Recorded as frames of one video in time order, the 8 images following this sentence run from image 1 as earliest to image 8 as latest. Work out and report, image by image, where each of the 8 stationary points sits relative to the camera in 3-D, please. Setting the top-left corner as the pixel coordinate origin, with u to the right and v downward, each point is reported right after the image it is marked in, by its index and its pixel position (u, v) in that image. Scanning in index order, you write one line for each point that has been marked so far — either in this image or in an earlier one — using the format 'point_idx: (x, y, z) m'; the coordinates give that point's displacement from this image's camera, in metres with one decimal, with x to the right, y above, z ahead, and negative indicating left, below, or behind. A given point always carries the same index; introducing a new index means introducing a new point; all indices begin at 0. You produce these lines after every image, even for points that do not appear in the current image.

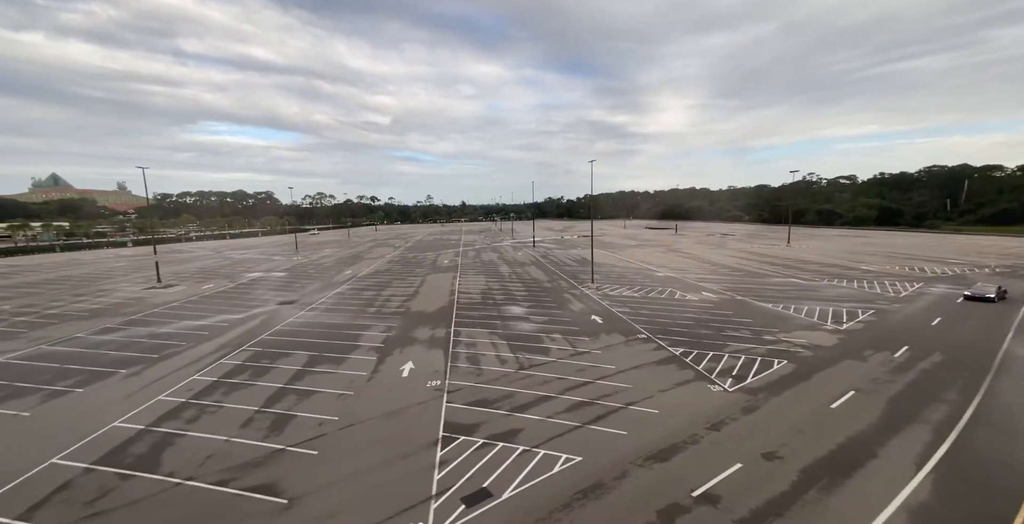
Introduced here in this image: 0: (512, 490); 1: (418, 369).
0: (0.0, -4.6, +7.2) m
1: (-3.5, -4.1, +13.9) m
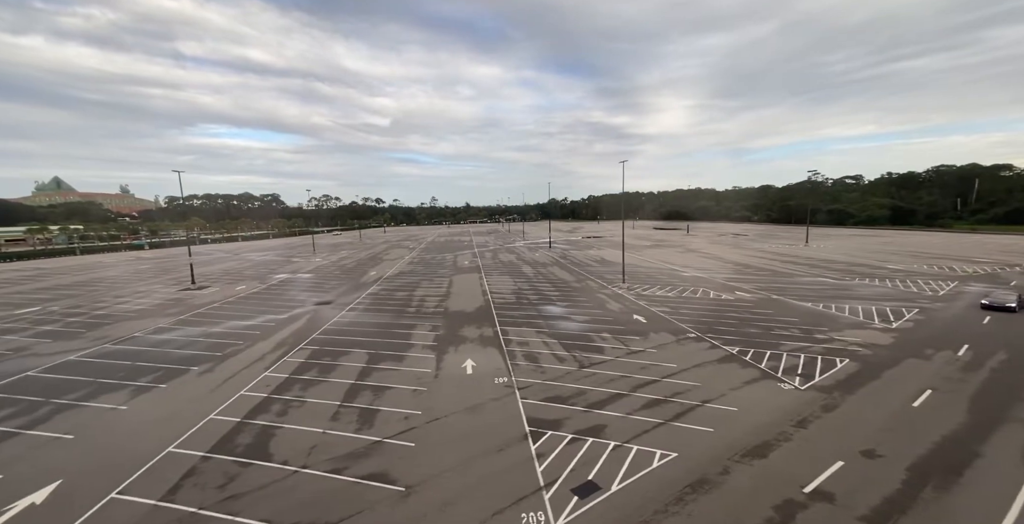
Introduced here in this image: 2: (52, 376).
0: (+2.1, -4.5, +7.3) m
1: (-1.2, -4.1, +14.1) m
2: (-16.6, -4.1, +13.2) m
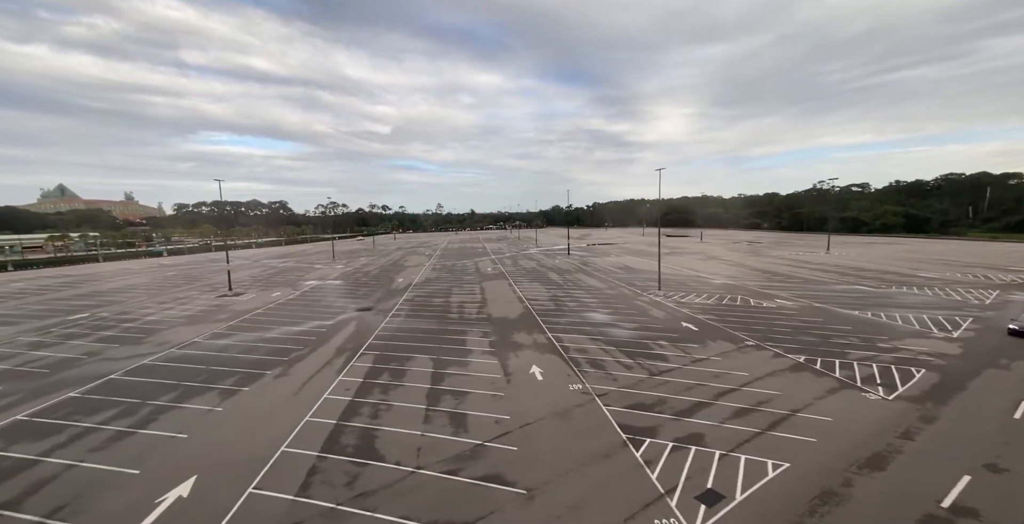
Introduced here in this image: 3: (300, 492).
0: (+4.6, -4.6, +7.2) m
1: (+1.5, -4.3, +14.1) m
2: (-14.0, -4.4, +13.6) m
3: (-4.4, -4.7, +7.5) m
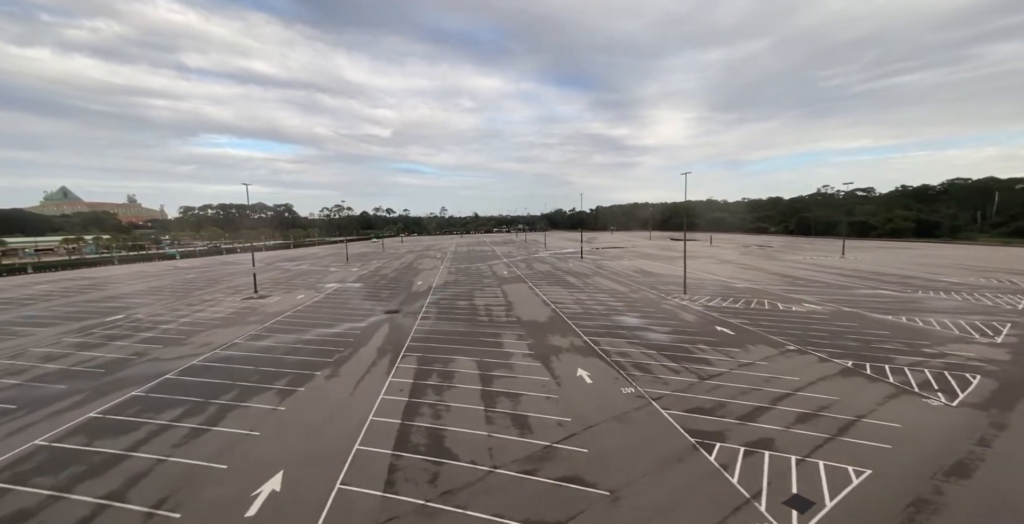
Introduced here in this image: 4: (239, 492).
0: (+6.3, -4.7, +7.2) m
1: (+3.3, -4.4, +14.1) m
2: (-12.1, -4.4, +13.8) m
3: (-2.6, -4.7, +7.6) m
4: (-5.7, -4.8, +7.6) m
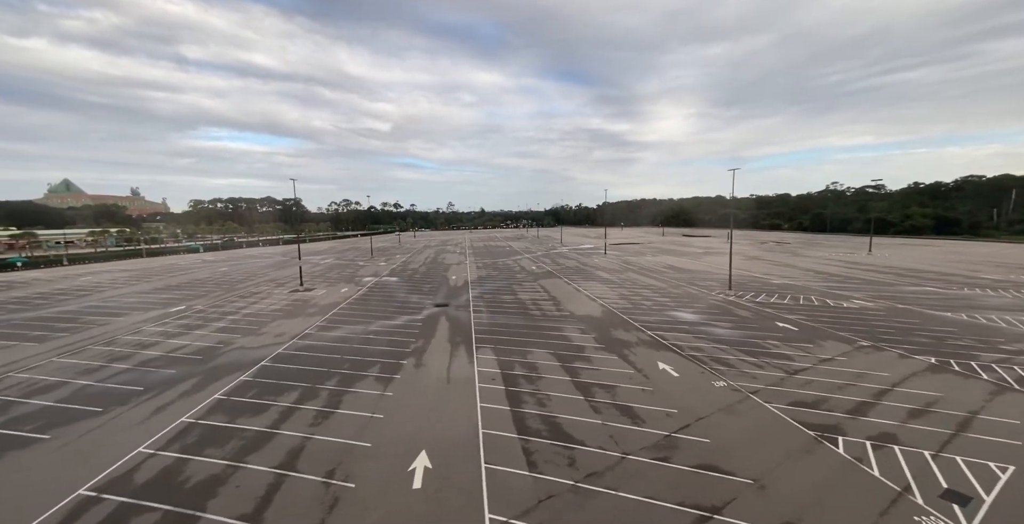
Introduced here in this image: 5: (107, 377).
0: (+9.4, -4.6, +7.2) m
1: (+6.6, -4.2, +14.2) m
2: (-8.8, -4.1, +14.4) m
3: (+0.5, -4.6, +7.9) m
4: (-2.6, -4.6, +8.0) m
5: (-14.6, -4.2, +13.3) m
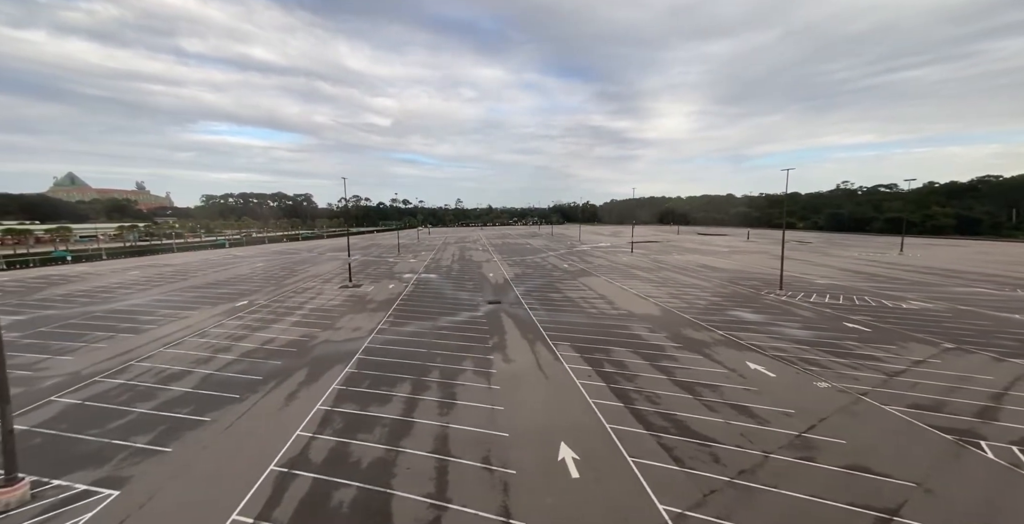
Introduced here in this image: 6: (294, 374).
0: (+12.7, -4.6, +7.0) m
1: (+10.2, -4.2, +14.2) m
2: (-5.2, -4.0, +14.9) m
3: (+3.8, -4.6, +8.0) m
4: (+0.7, -4.6, +8.3) m
5: (-11.1, -4.0, +13.9) m
6: (-8.0, -4.1, +13.5) m
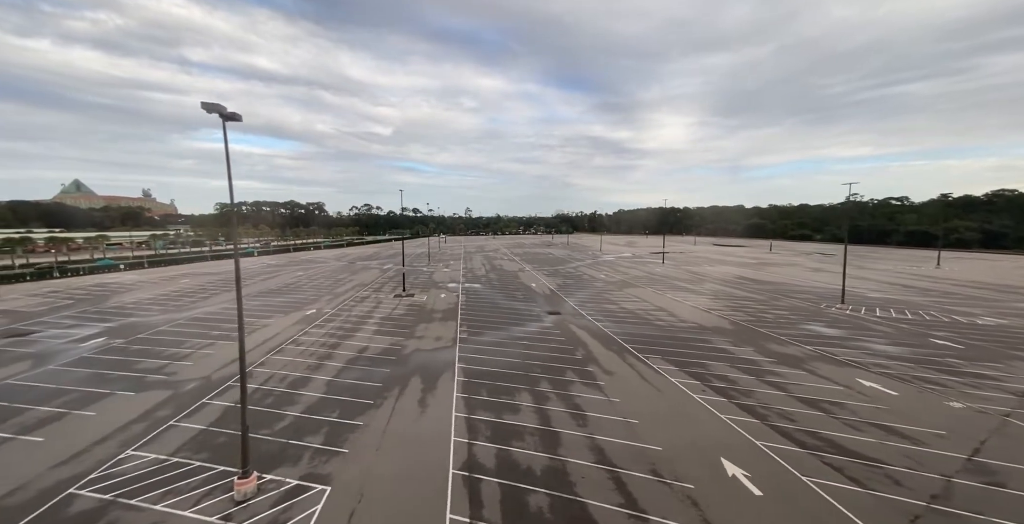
0: (+16.6, -5.0, +6.5) m
1: (+14.4, -4.8, +13.8) m
2: (-1.0, -4.5, +15.1) m
3: (+7.7, -4.9, +7.9) m
4: (+4.7, -4.9, +8.3) m
5: (-6.9, -4.4, +14.4) m
6: (-3.9, -4.5, +13.8) m
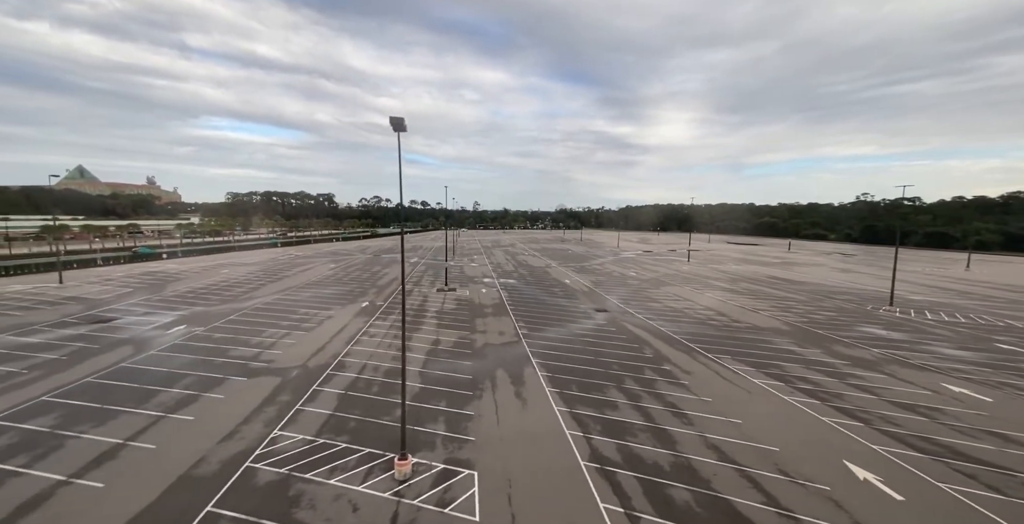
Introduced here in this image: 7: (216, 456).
0: (+19.7, -5.3, +6.3) m
1: (+17.6, -5.0, +13.6) m
2: (+2.3, -4.4, +15.5) m
3: (+10.9, -5.1, +7.9) m
4: (+7.8, -5.0, +8.4) m
5: (-3.6, -4.3, +14.9) m
6: (-0.6, -4.4, +14.2) m
7: (-6.6, -4.4, +8.1) m
